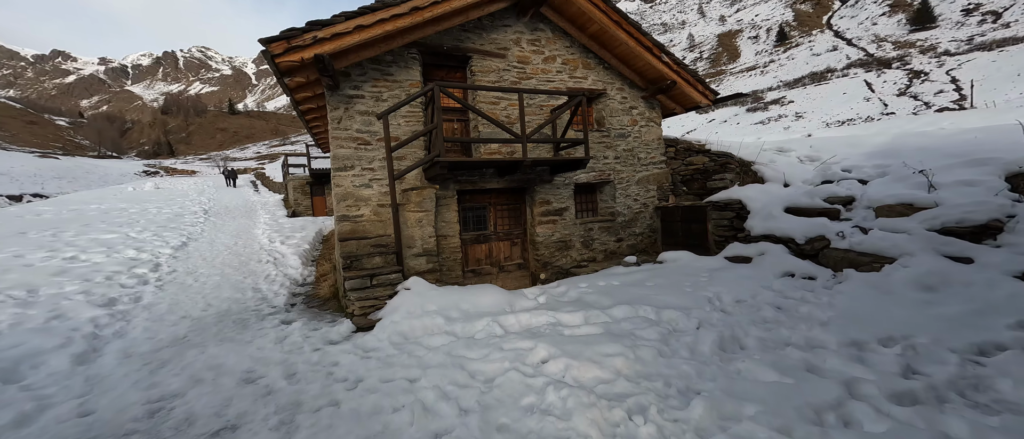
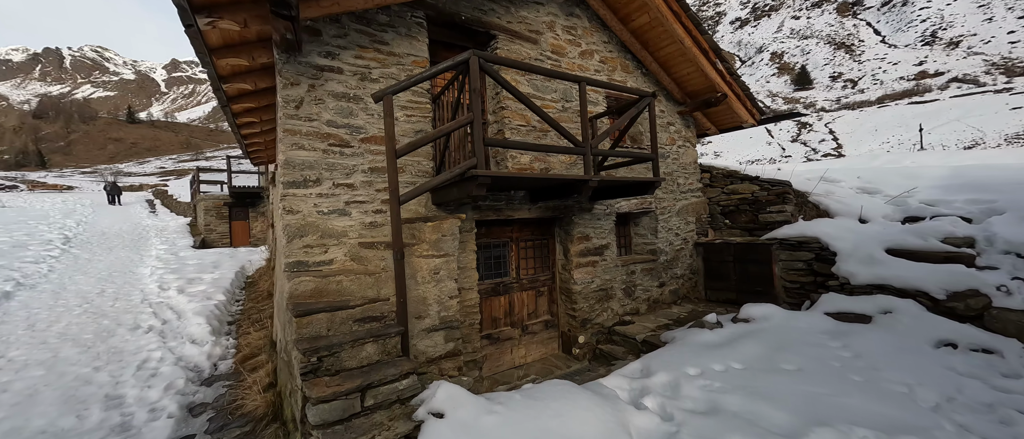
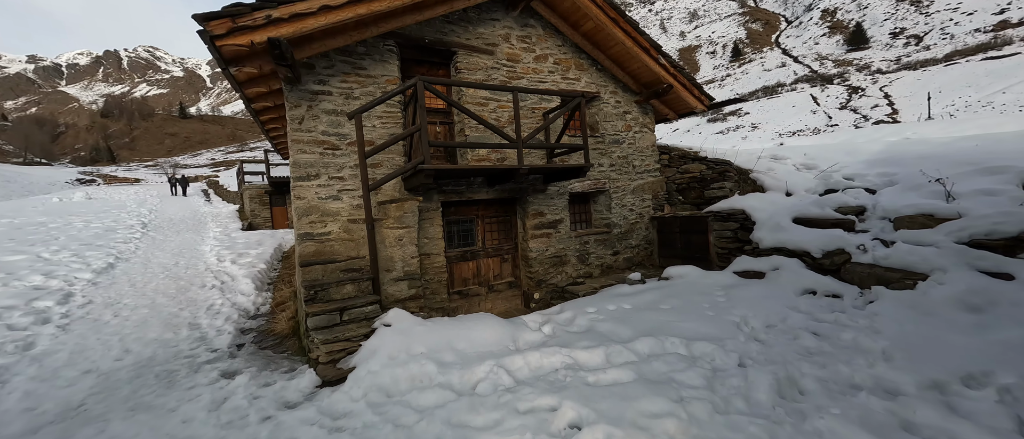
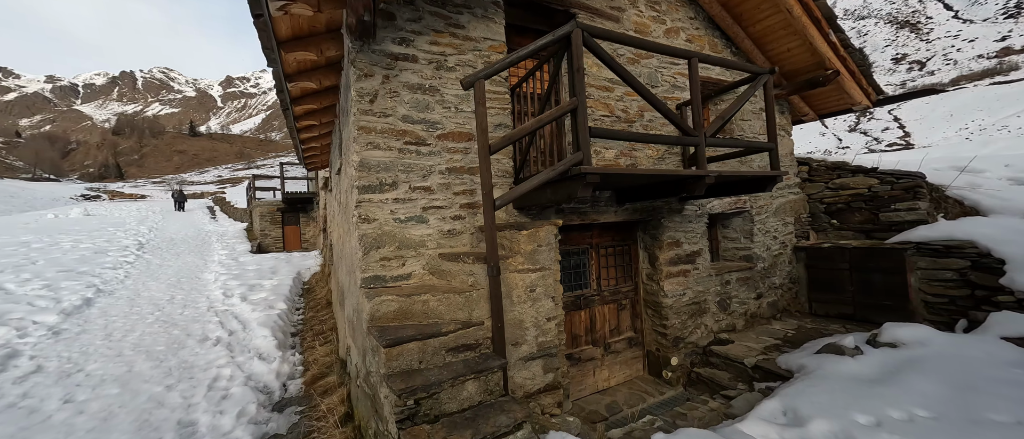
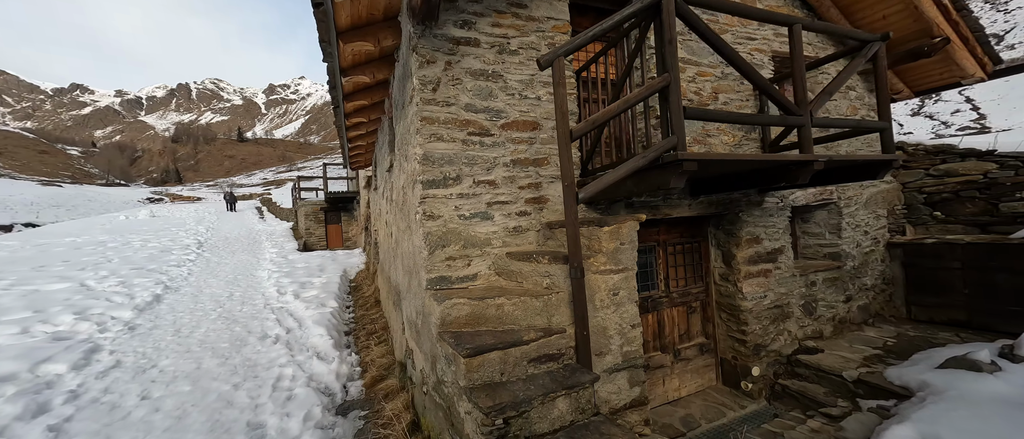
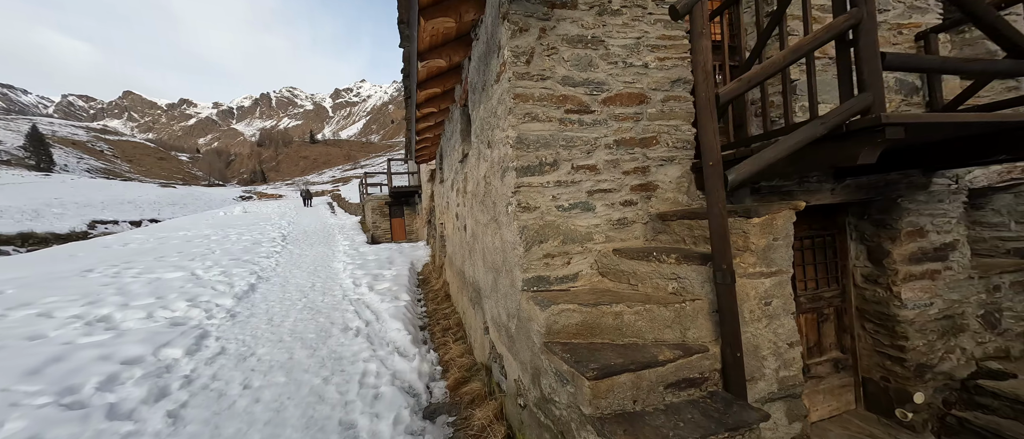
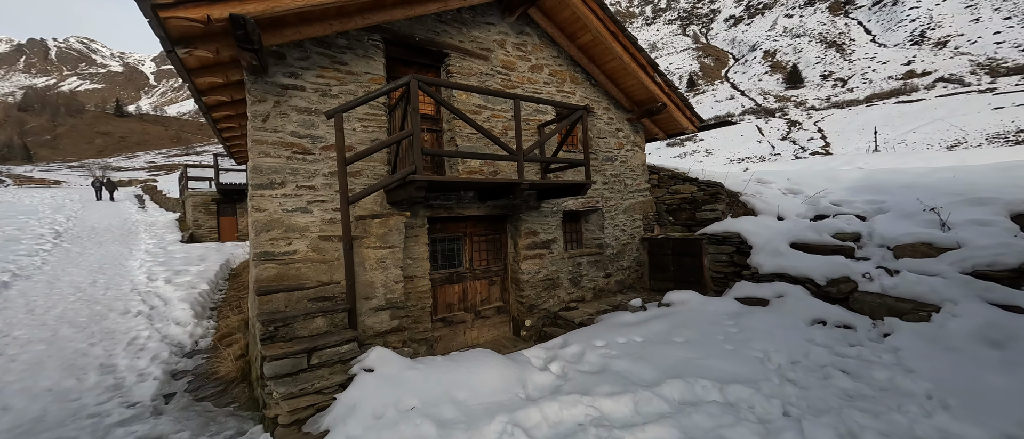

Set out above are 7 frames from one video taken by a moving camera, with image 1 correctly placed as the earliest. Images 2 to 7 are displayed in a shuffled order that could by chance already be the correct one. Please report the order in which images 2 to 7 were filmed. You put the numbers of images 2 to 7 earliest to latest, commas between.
3, 7, 2, 4, 5, 6
